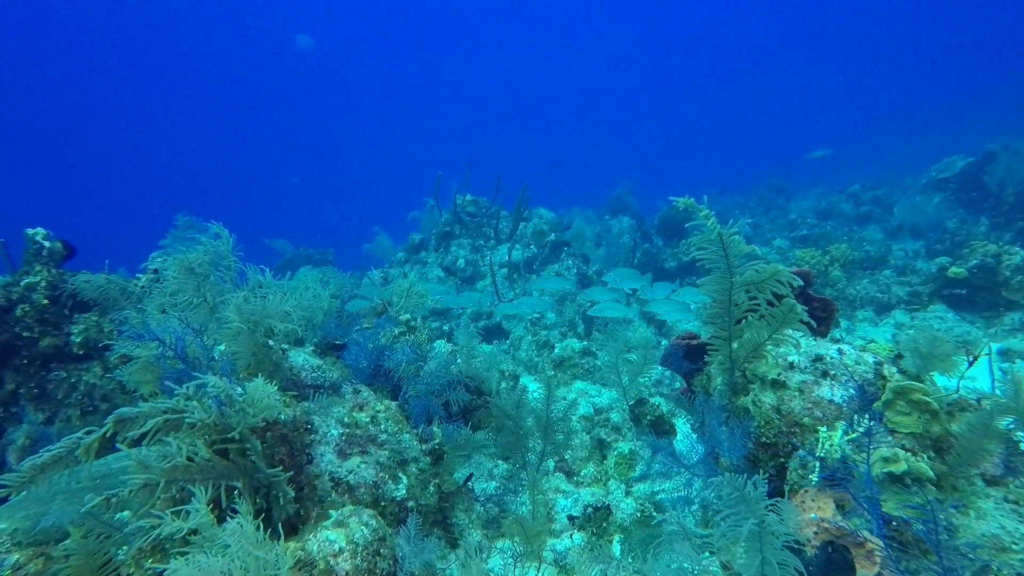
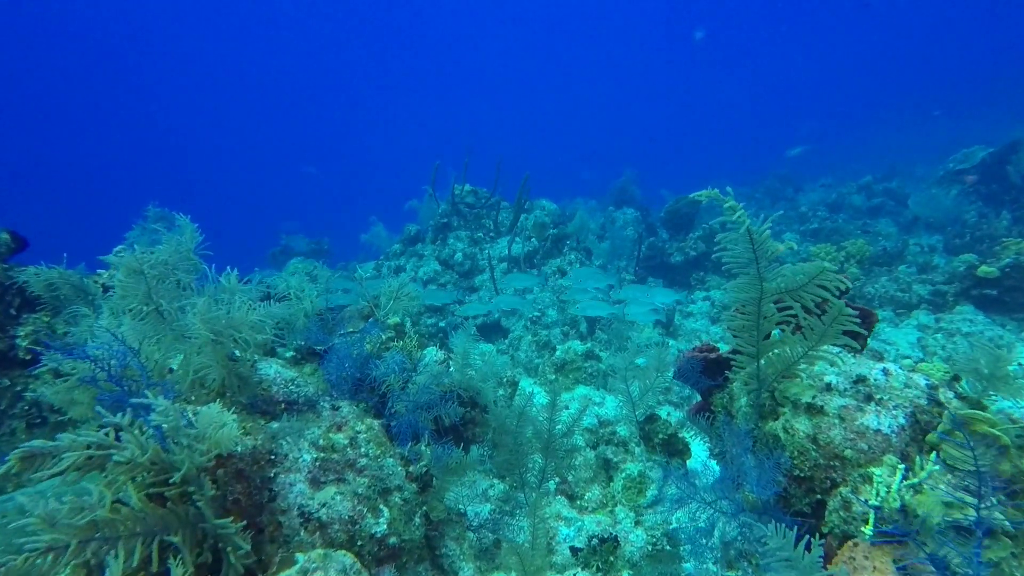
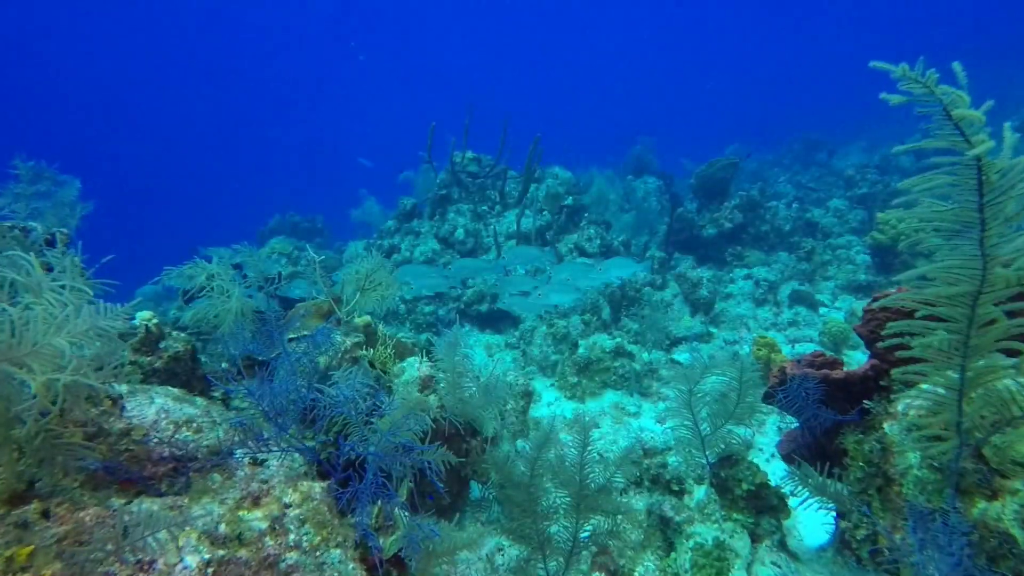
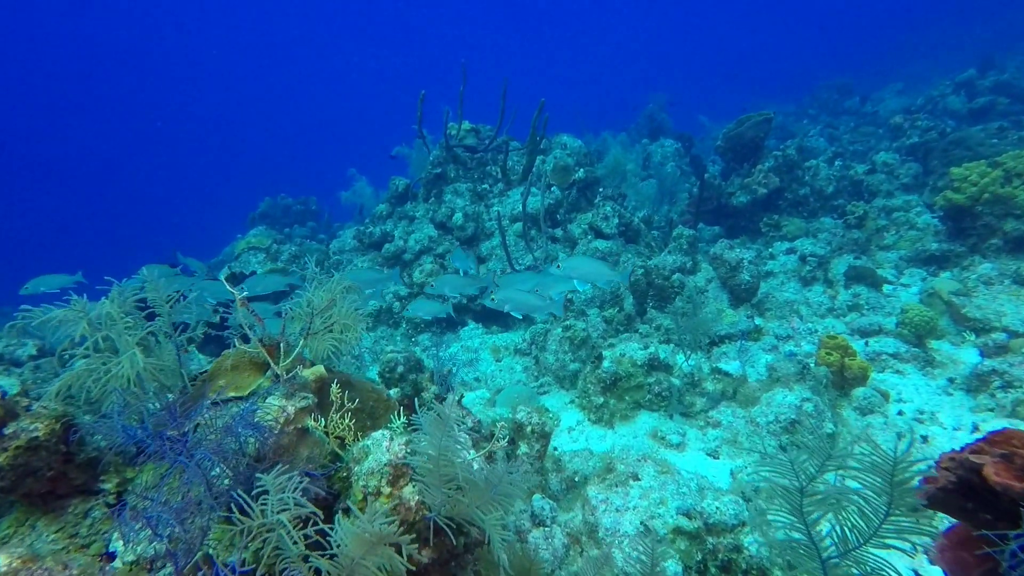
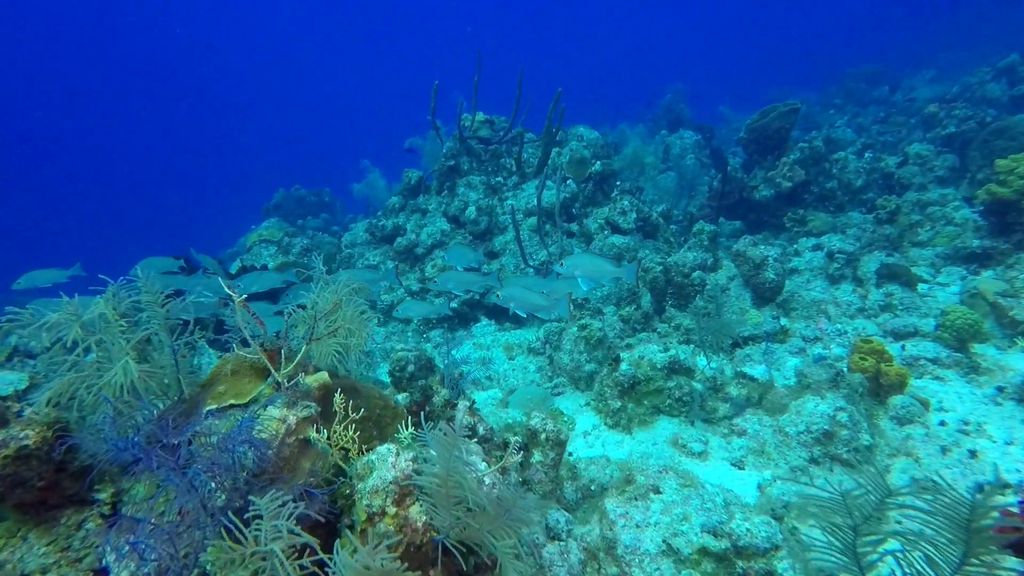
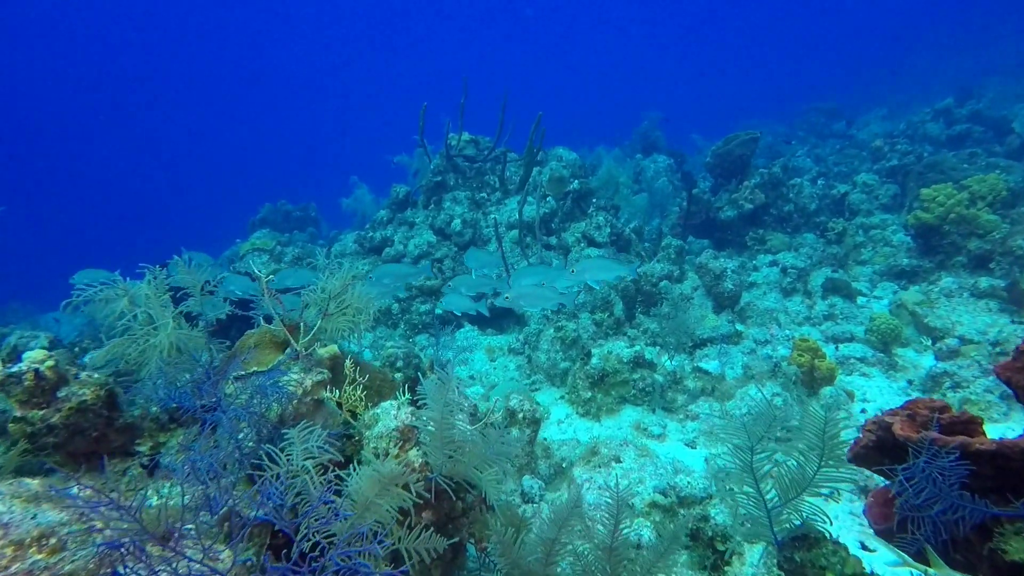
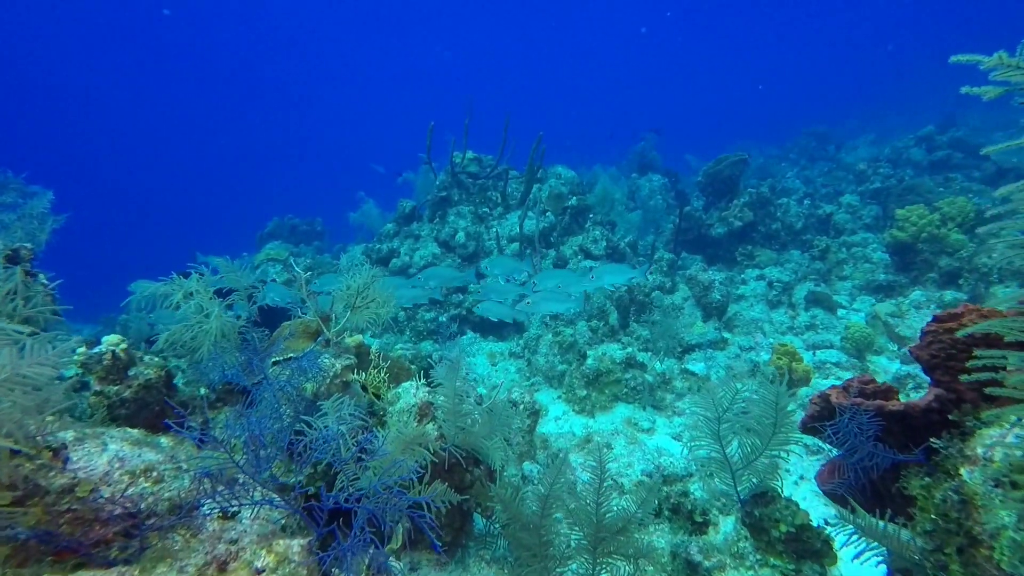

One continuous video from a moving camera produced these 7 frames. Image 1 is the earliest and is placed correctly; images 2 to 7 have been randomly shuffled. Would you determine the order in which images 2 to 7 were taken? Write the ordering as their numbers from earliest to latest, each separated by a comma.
2, 3, 7, 6, 4, 5
